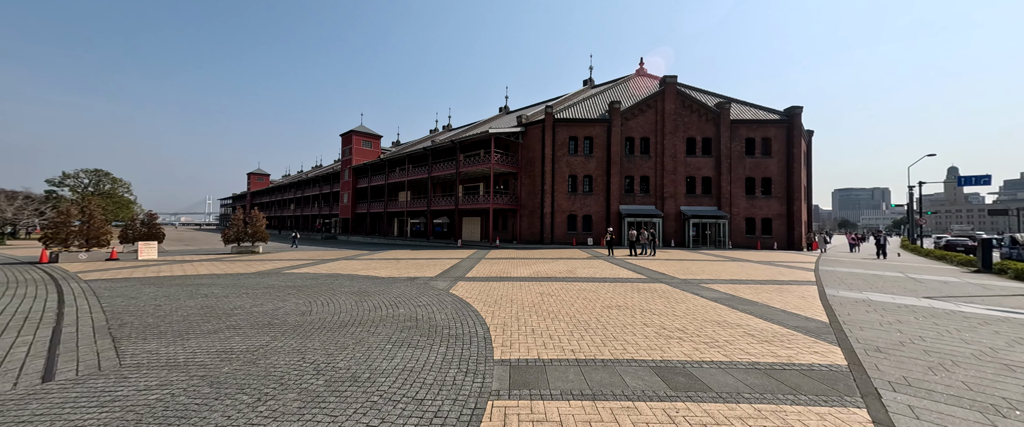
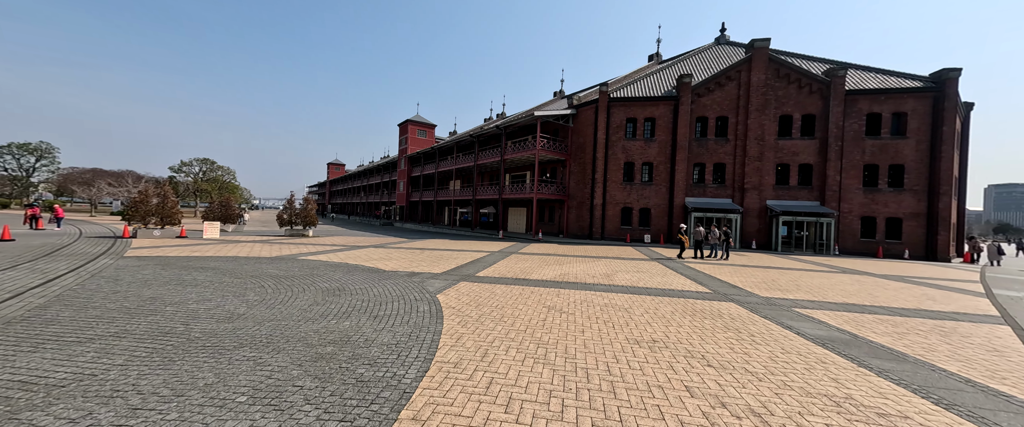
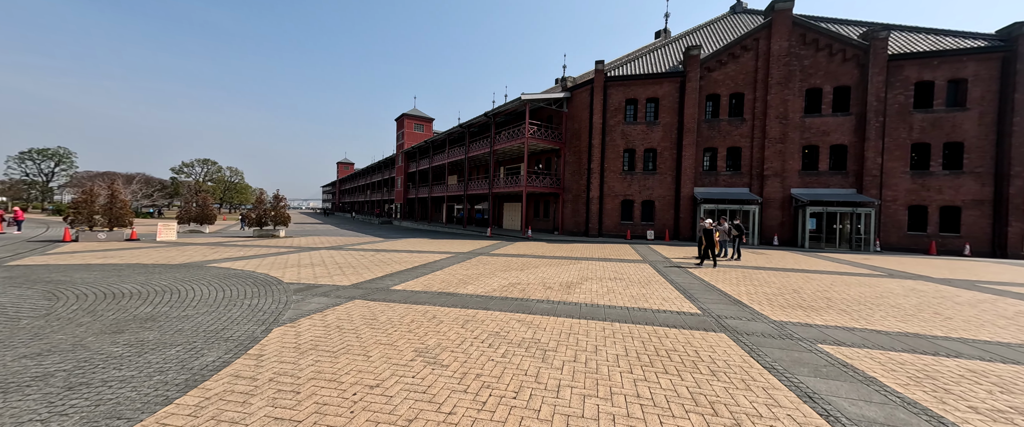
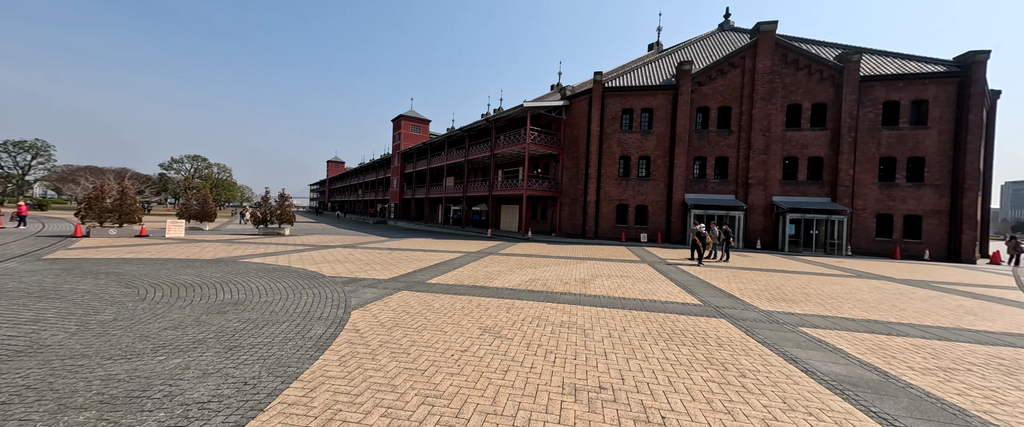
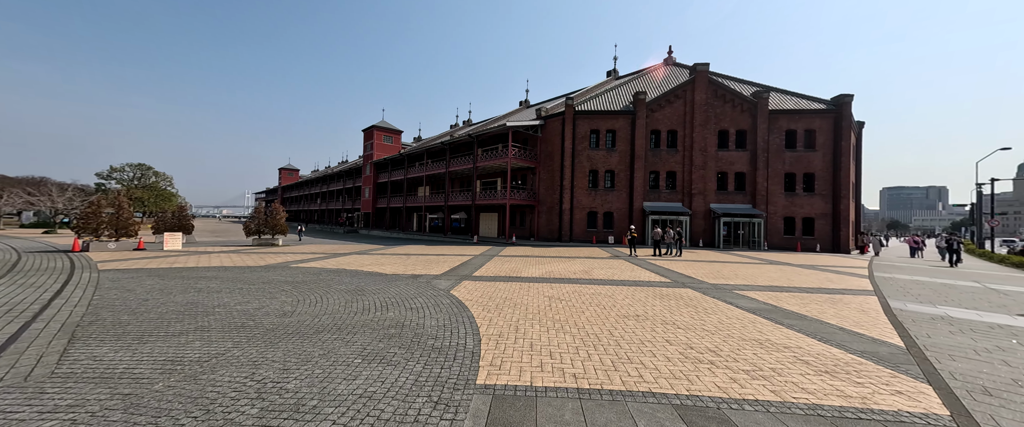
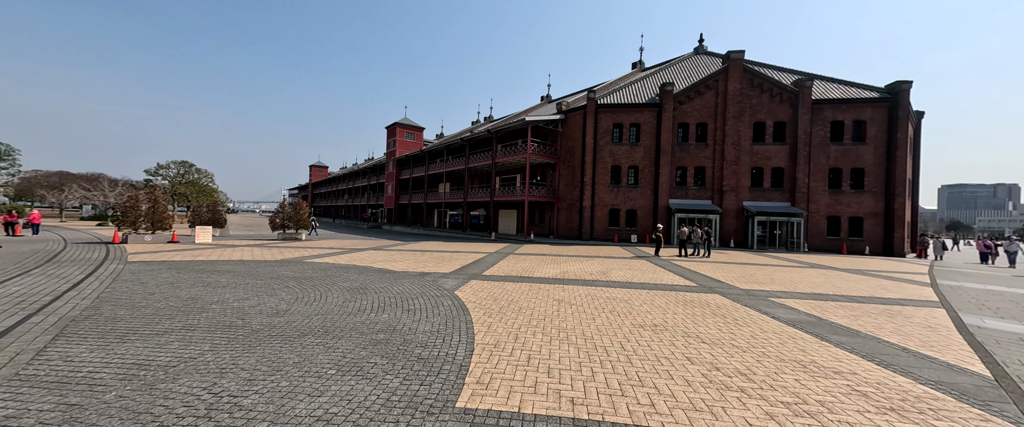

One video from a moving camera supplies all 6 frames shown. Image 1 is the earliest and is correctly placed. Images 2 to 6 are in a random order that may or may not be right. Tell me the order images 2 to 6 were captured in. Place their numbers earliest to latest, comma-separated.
5, 6, 2, 4, 3
